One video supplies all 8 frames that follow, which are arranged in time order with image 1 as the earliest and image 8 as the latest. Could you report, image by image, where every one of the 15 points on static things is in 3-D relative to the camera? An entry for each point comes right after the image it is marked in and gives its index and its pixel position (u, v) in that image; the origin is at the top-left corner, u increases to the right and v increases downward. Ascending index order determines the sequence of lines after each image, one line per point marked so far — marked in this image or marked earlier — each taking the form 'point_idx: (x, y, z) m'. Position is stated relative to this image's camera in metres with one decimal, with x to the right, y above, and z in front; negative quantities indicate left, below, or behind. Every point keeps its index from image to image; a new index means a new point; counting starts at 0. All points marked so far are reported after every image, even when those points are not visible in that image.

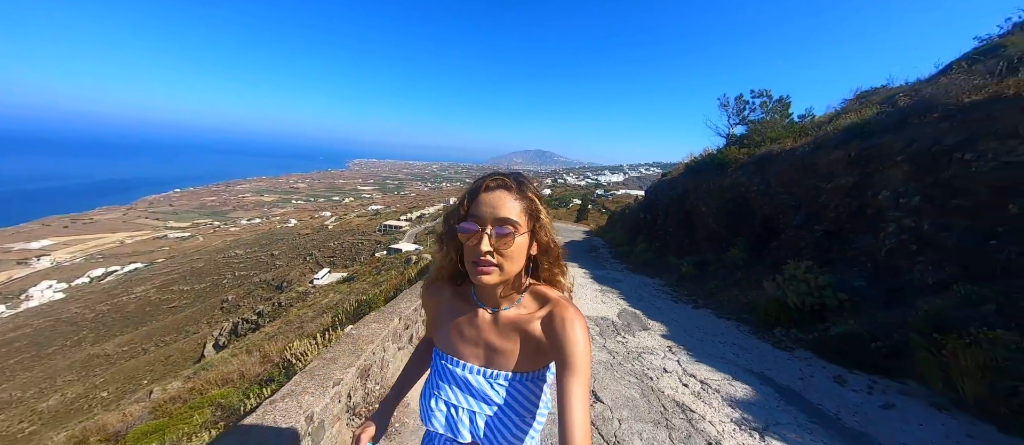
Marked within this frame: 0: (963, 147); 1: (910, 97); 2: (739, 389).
0: (+6.6, +1.1, +4.3) m
1: (+8.0, +2.5, +5.9) m
2: (+2.2, -1.7, +3.1) m
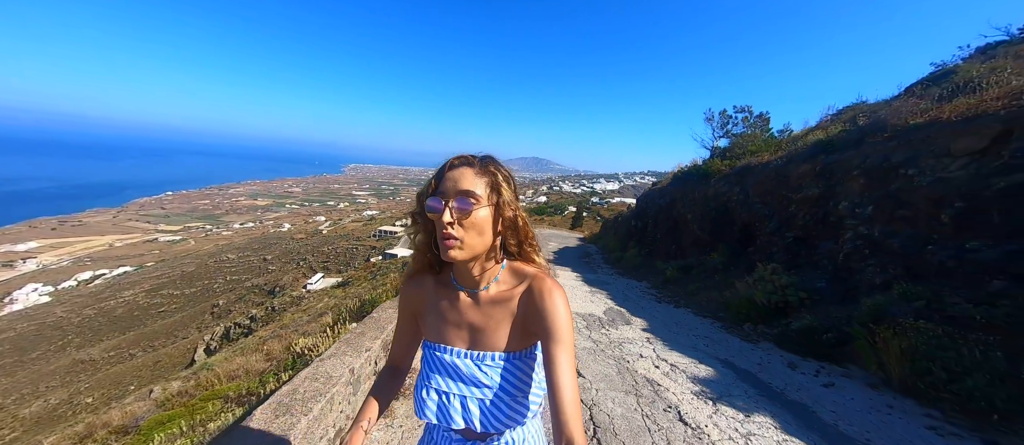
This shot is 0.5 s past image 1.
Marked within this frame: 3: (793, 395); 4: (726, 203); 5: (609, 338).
0: (+6.5, +1.0, +4.8) m
1: (+7.9, +2.4, +6.5) m
2: (+2.1, -1.7, +3.6) m
3: (+3.1, -1.9, +3.3) m
4: (+6.1, +0.6, +8.2) m
5: (+1.4, -1.7, +4.3) m
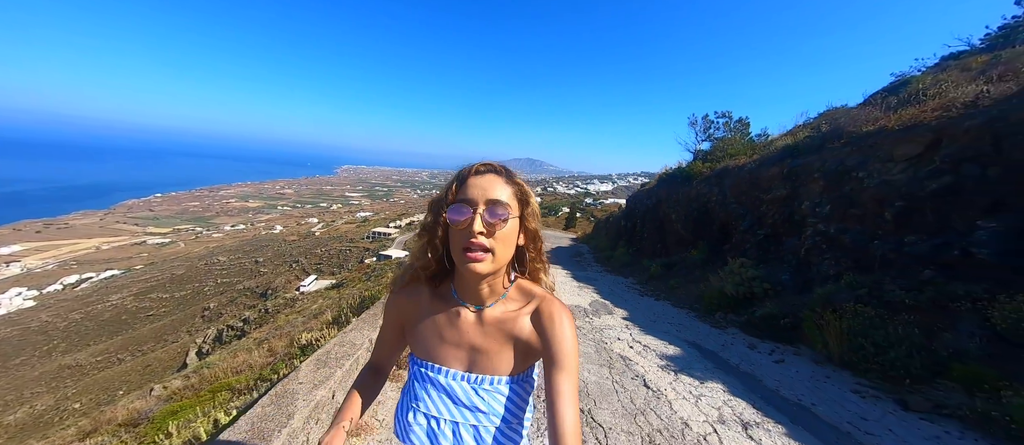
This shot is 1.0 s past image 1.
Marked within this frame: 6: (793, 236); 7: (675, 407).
0: (+6.4, +1.0, +5.4) m
1: (+7.7, +2.4, +7.1) m
2: (+2.0, -1.7, +4.0) m
3: (+3.0, -1.8, +3.8) m
4: (+5.9, +0.6, +8.7) m
5: (+1.3, -1.6, +4.7) m
6: (+5.8, -0.3, +5.9) m
7: (+1.5, -1.7, +2.7) m
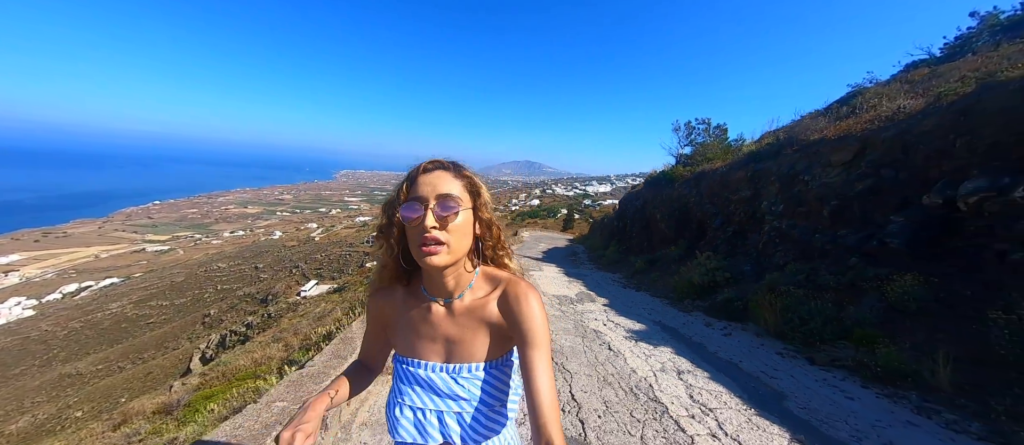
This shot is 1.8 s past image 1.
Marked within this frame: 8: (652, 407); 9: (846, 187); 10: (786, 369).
0: (+6.2, +1.1, +6.2) m
1: (+7.6, +2.5, +7.9) m
2: (+1.9, -1.7, +4.8) m
3: (+2.9, -1.8, +4.6) m
4: (+5.7, +0.6, +9.5) m
5: (+1.2, -1.6, +5.5) m
6: (+5.7, -0.2, +6.7) m
7: (+1.4, -1.7, +3.5) m
8: (+1.3, -1.7, +2.7) m
9: (+6.1, +0.7, +5.3) m
10: (+3.4, -1.8, +3.6) m
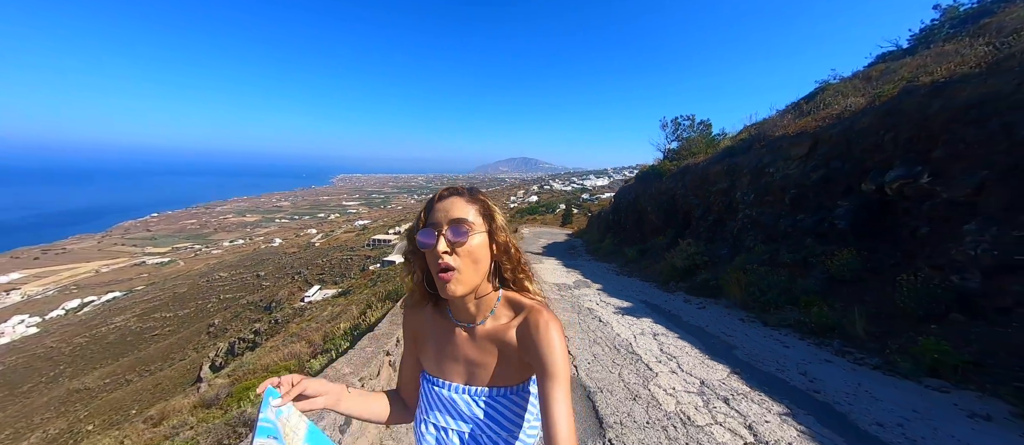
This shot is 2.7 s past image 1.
0: (+6.3, +1.4, +7.0) m
1: (+7.5, +2.9, +8.7) m
2: (+2.0, -1.6, +5.7) m
3: (+3.0, -1.6, +5.4) m
4: (+5.7, +0.9, +10.3) m
5: (+1.3, -1.5, +6.4) m
6: (+5.7, +0.1, +7.6) m
7: (+1.5, -1.6, +4.3) m
8: (+1.4, -1.6, +3.5) m
9: (+6.1, +1.0, +6.1) m
10: (+3.5, -1.6, +4.4) m
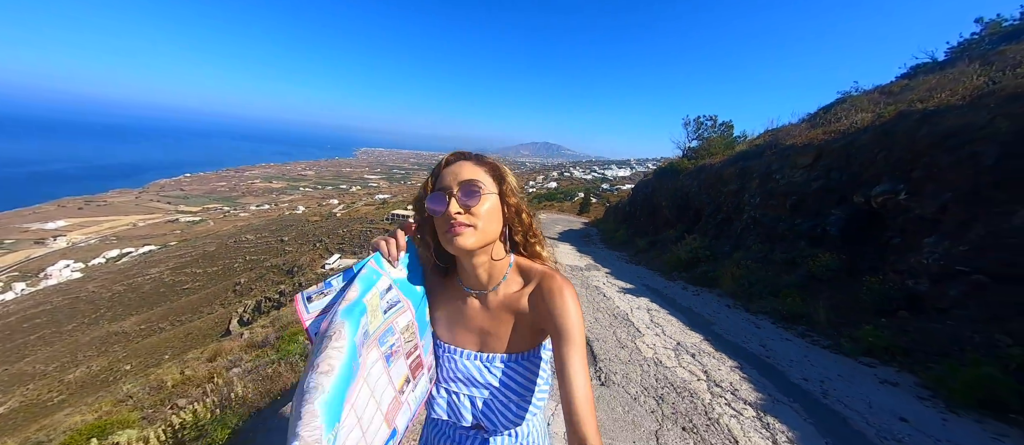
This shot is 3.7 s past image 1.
0: (+6.9, +1.3, +7.5) m
1: (+8.4, +2.8, +9.0) m
2: (+2.4, -1.4, +6.5) m
3: (+3.4, -1.5, +6.2) m
4: (+6.5, +1.1, +10.8) m
5: (+1.7, -1.2, +7.2) m
6: (+6.3, +0.1, +8.1) m
7: (+1.8, -1.4, +5.2) m
8: (+1.7, -1.5, +4.4) m
9: (+6.7, +0.9, +6.6) m
10: (+3.8, -1.6, +5.2) m
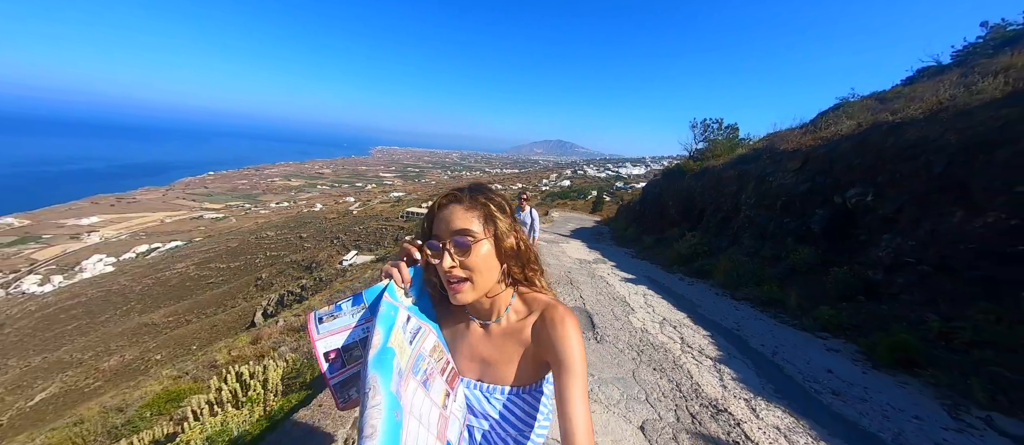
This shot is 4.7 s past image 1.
0: (+7.3, +1.4, +8.1) m
1: (+8.9, +2.8, +9.6) m
2: (+2.8, -1.3, +7.4) m
3: (+3.7, -1.5, +7.1) m
4: (+7.1, +1.1, +11.5) m
5: (+2.1, -1.2, +8.1) m
6: (+6.8, +0.1, +8.8) m
7: (+2.2, -1.4, +6.1) m
8: (+2.0, -1.5, +5.3) m
9: (+7.1, +0.9, +7.3) m
10: (+4.1, -1.6, +6.0) m
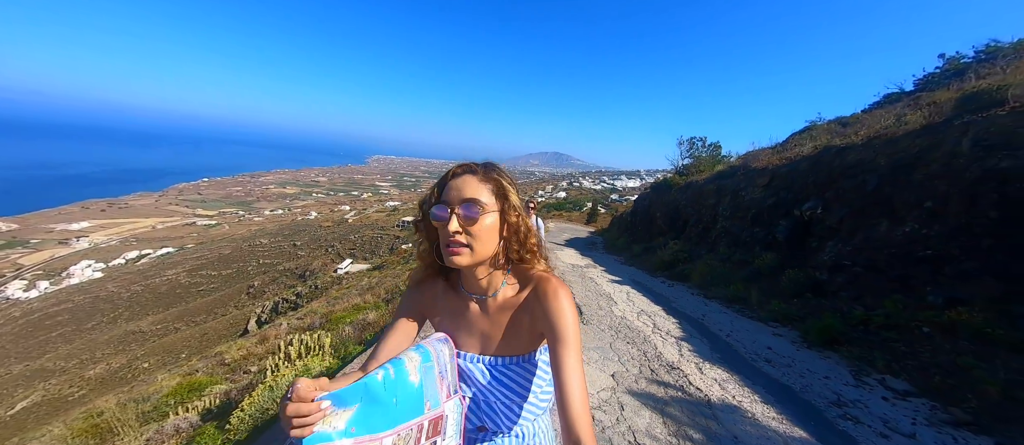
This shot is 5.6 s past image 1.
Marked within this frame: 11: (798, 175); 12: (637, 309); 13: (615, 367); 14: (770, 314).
0: (+7.4, +1.1, +9.1) m
1: (+8.9, +2.4, +10.6) m
2: (+2.8, -1.5, +8.2) m
3: (+3.7, -1.7, +7.9) m
4: (+7.1, +0.7, +12.4) m
5: (+2.1, -1.4, +8.9) m
6: (+6.8, -0.2, +9.7) m
7: (+2.2, -1.5, +6.9) m
8: (+2.0, -1.6, +6.1) m
9: (+7.1, +0.6, +8.2) m
10: (+4.1, -1.8, +6.8) m
11: (+7.4, +1.2, +7.4) m
12: (+2.4, -1.7, +5.5) m
13: (+1.2, -1.7, +3.3) m
14: (+4.9, -1.7, +5.5) m
